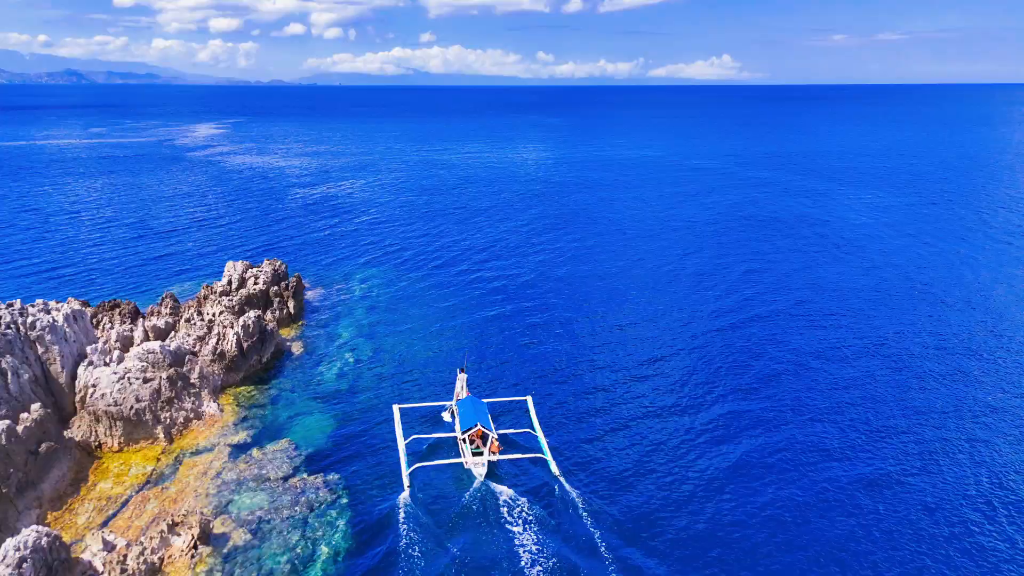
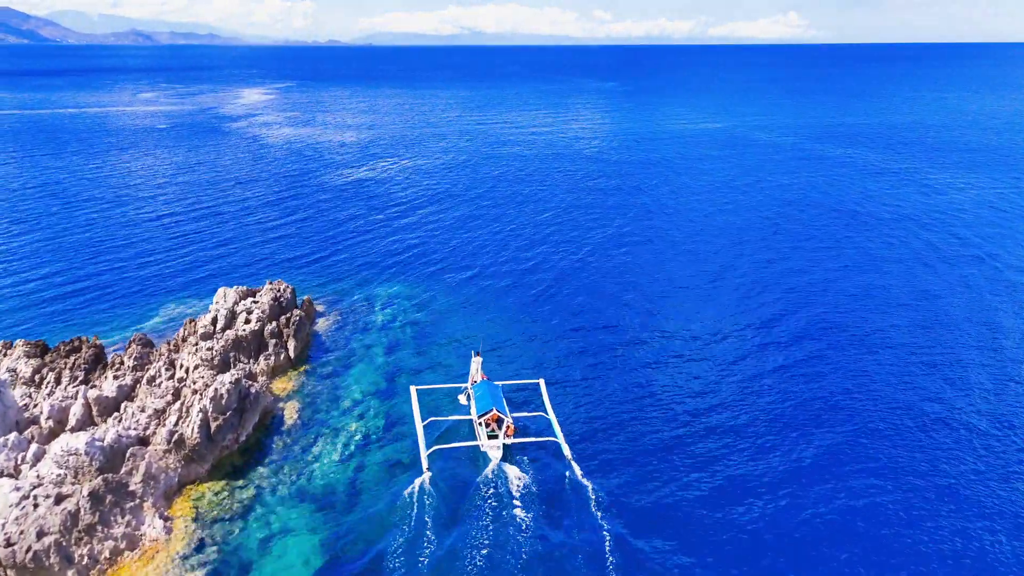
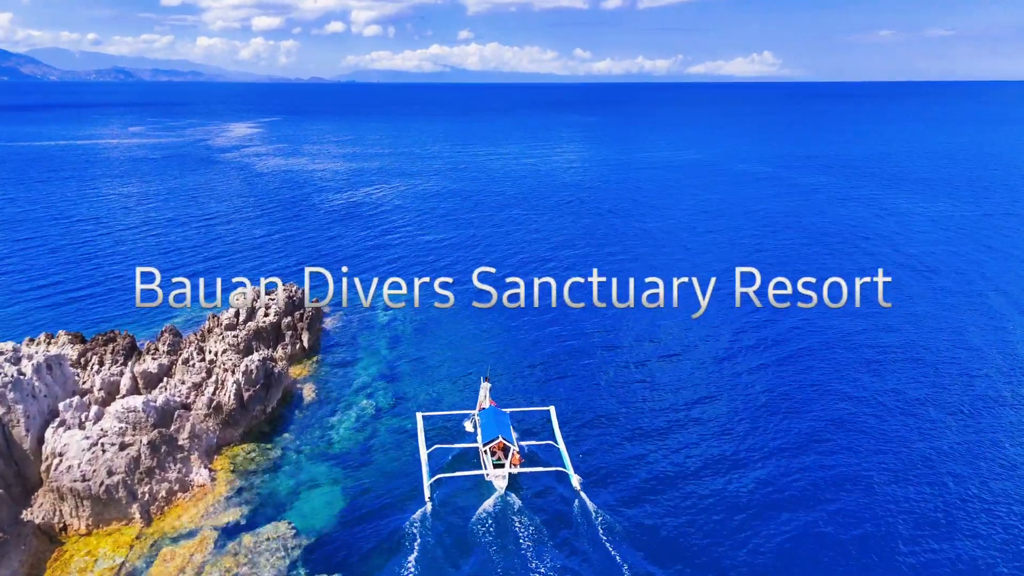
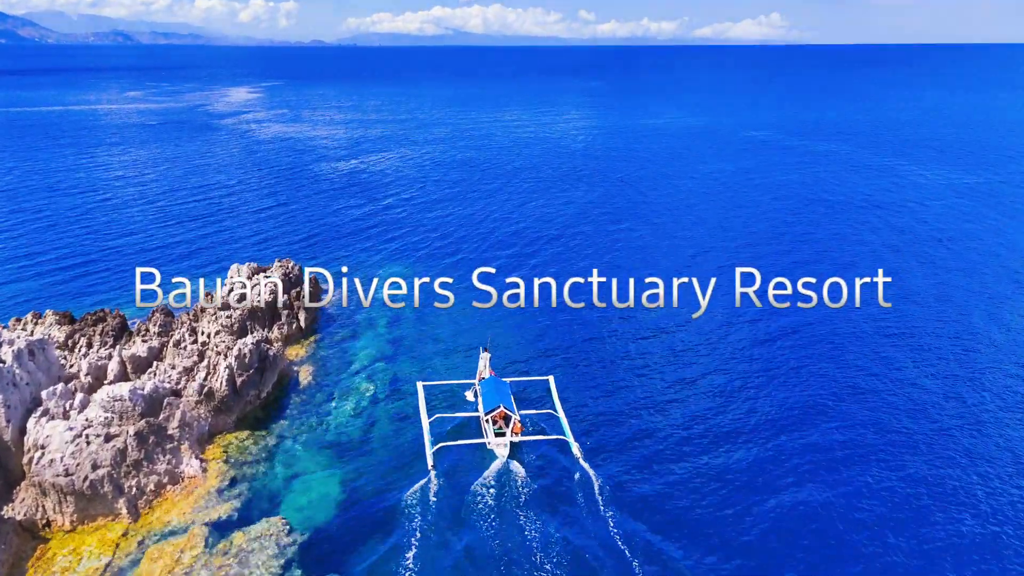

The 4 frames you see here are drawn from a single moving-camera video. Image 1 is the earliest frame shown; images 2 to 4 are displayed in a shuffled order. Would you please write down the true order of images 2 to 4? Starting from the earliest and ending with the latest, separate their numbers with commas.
3, 4, 2
